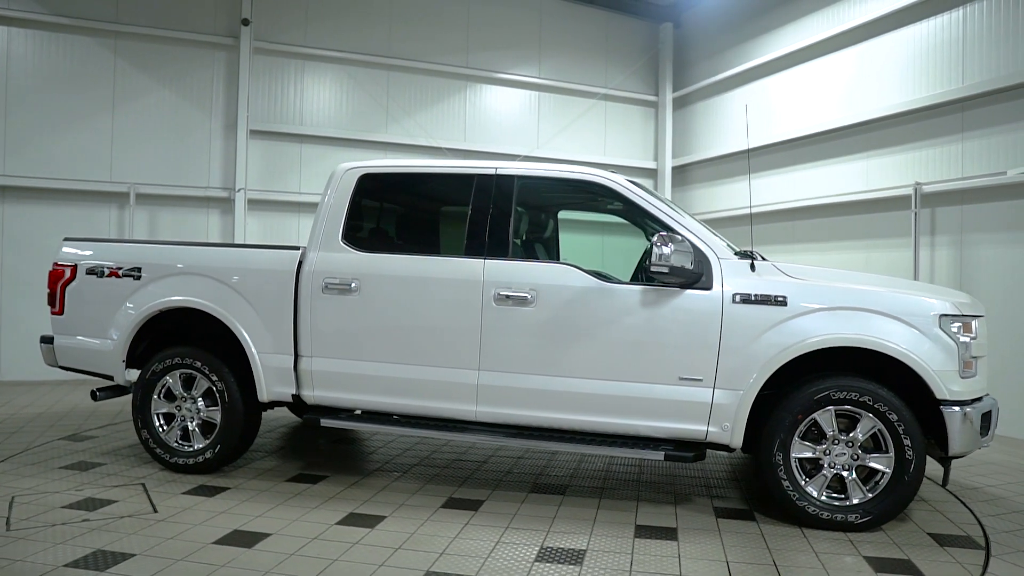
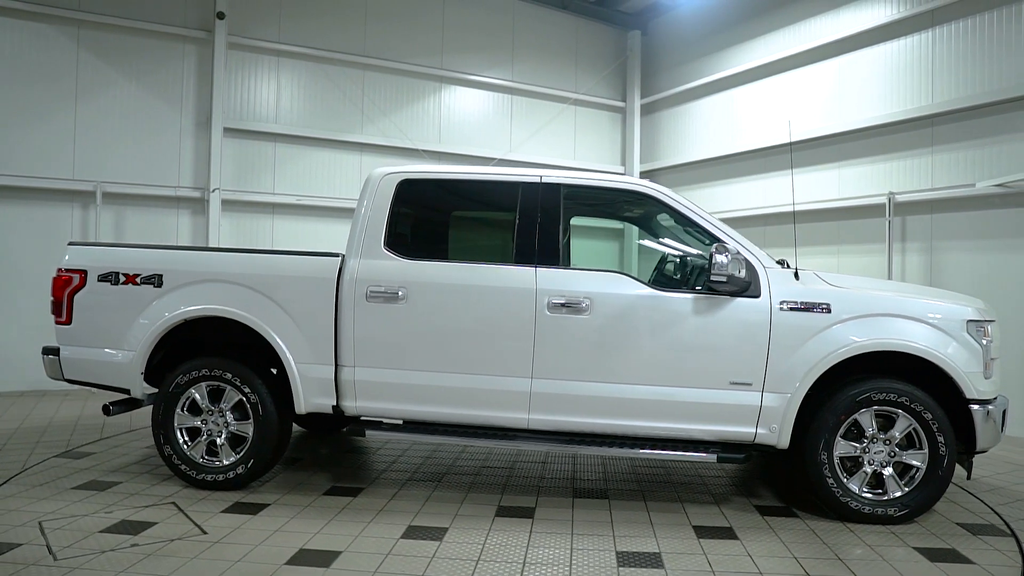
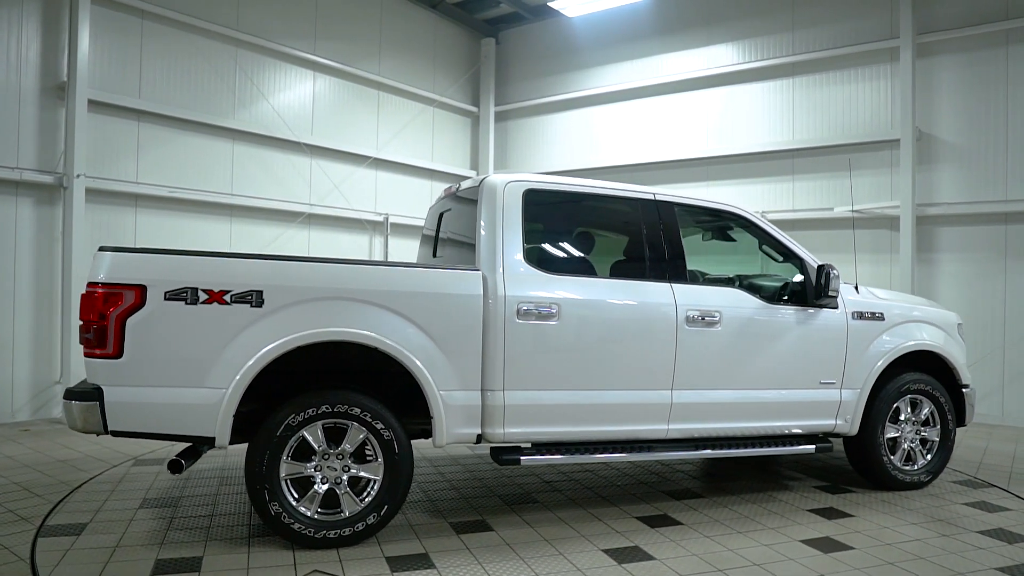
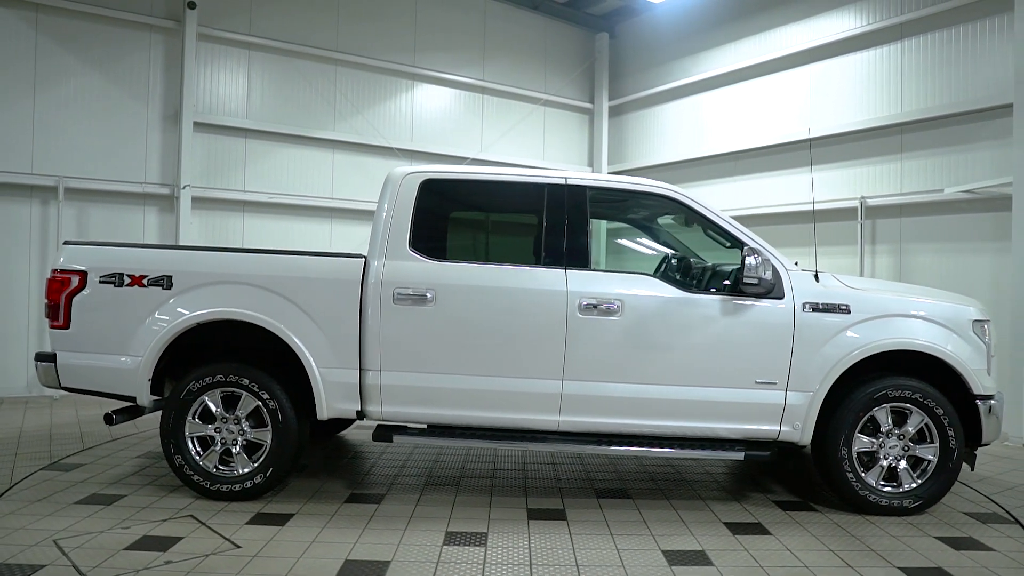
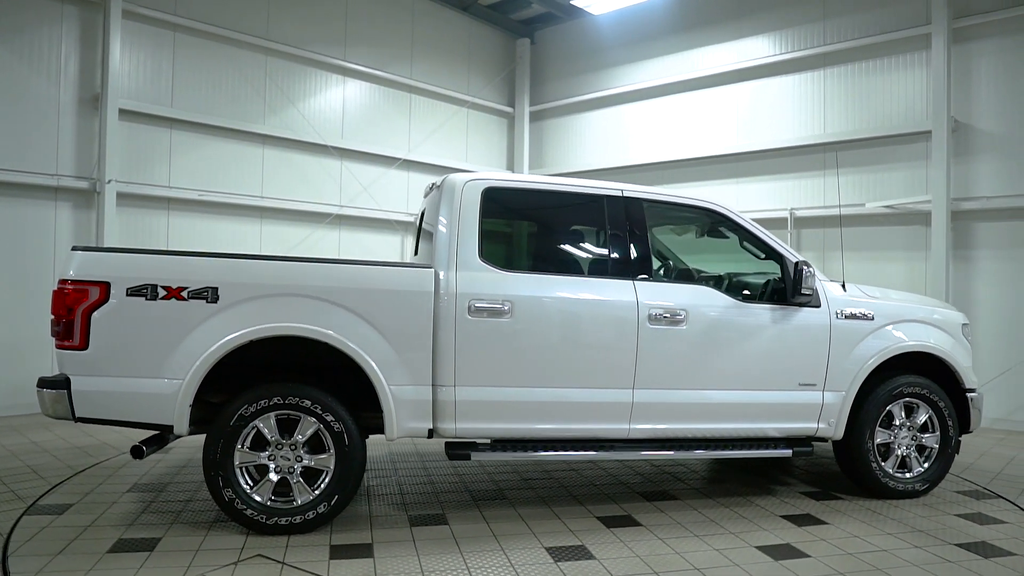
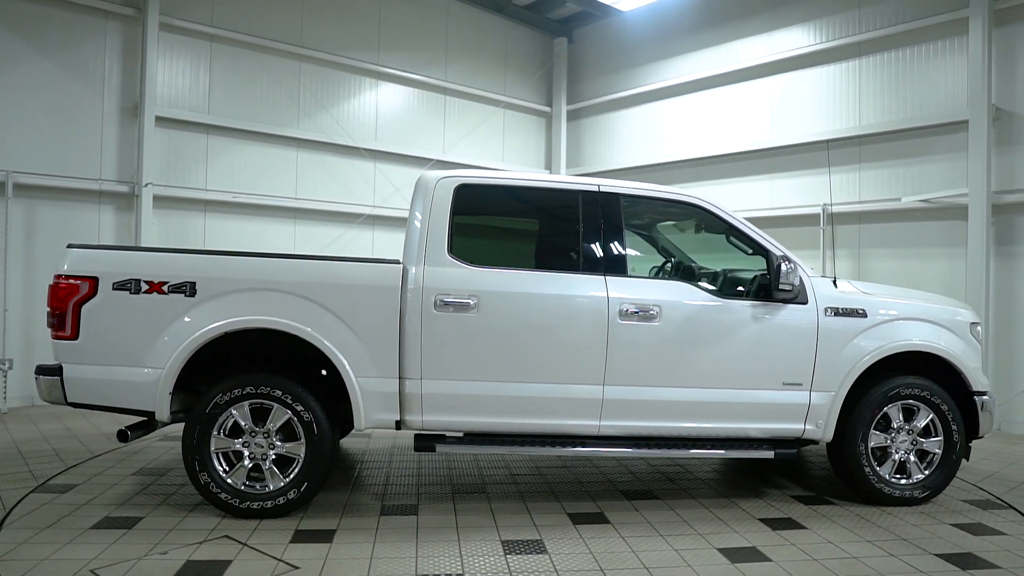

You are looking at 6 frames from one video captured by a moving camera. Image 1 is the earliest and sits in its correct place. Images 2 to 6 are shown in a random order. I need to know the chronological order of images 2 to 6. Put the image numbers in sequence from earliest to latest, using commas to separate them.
2, 4, 6, 5, 3
